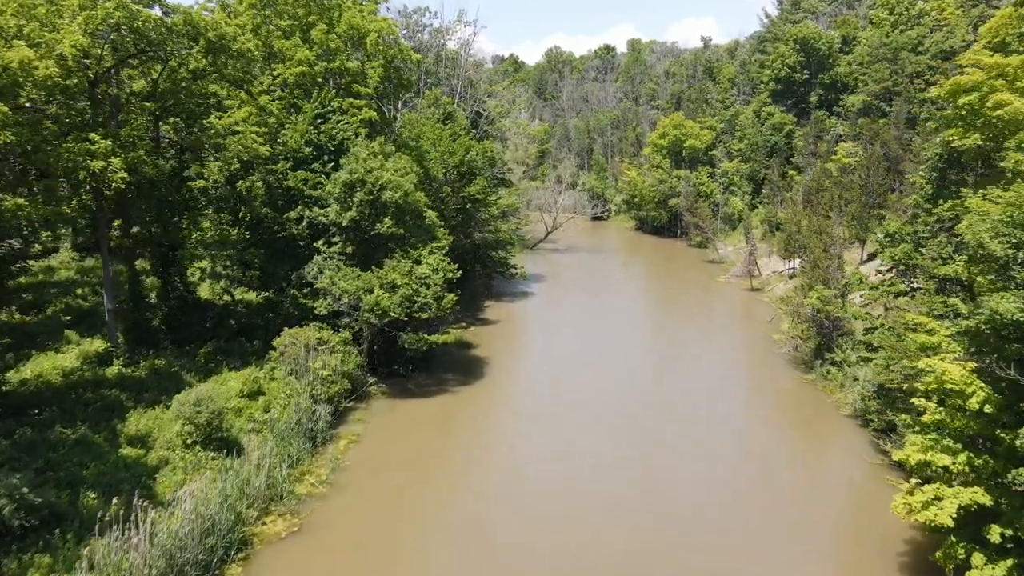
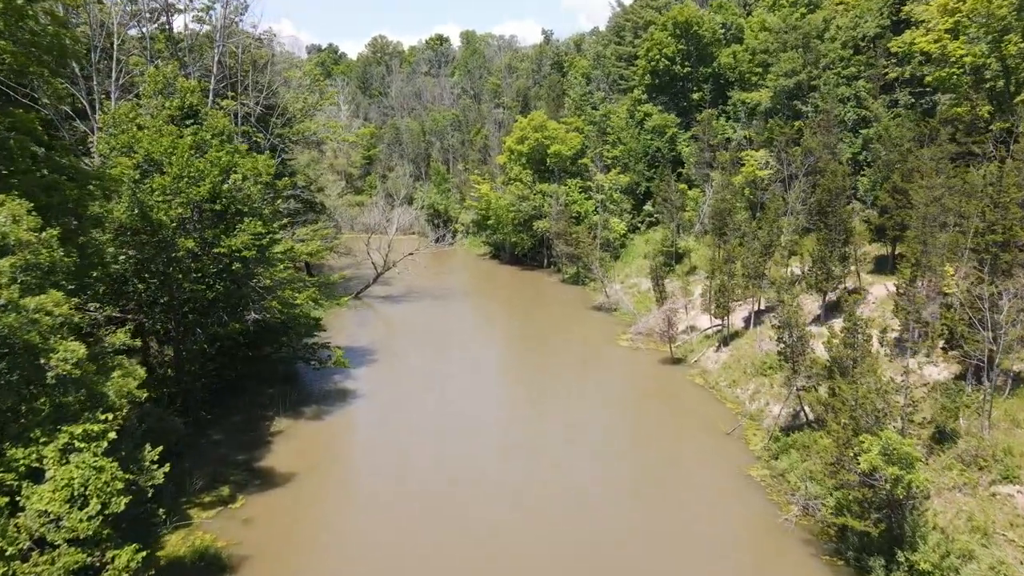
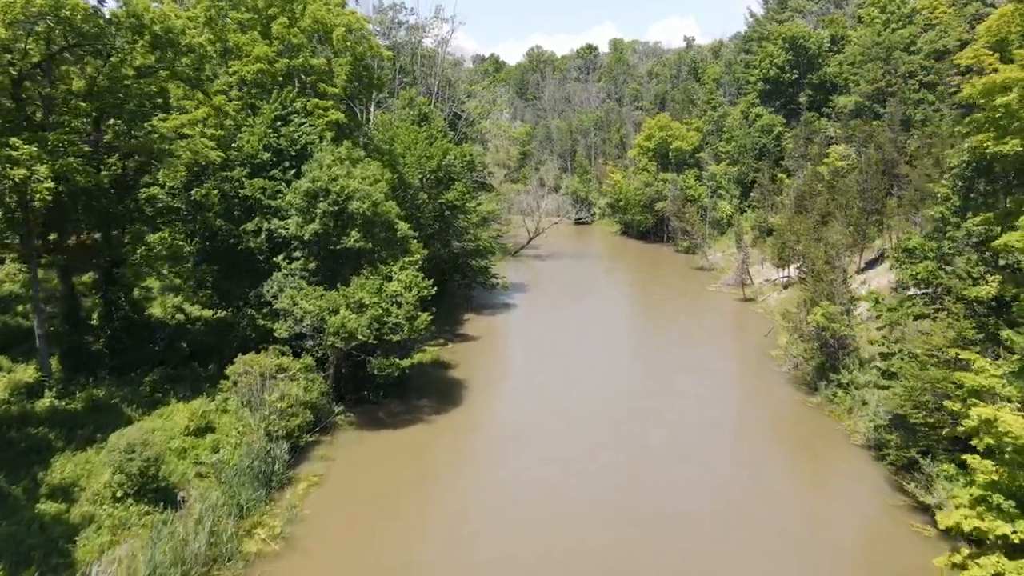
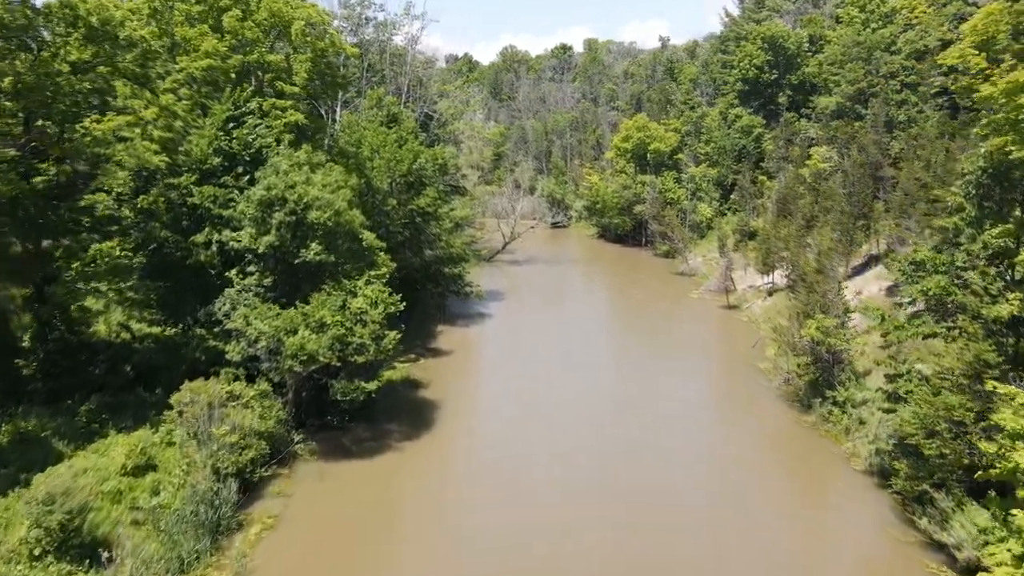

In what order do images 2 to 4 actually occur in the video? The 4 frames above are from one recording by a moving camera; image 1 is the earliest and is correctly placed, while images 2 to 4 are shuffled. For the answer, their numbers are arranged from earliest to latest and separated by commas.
3, 4, 2
